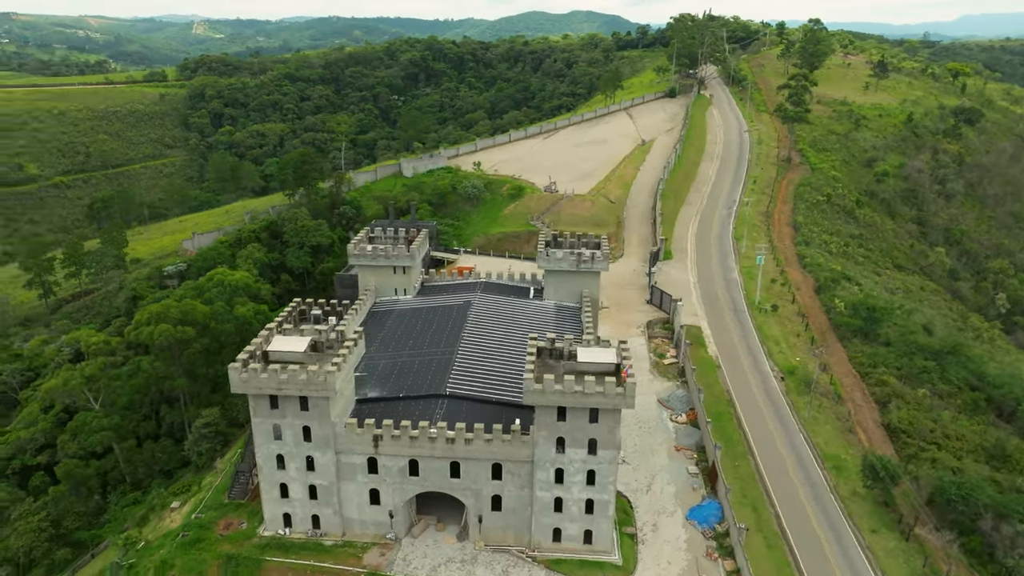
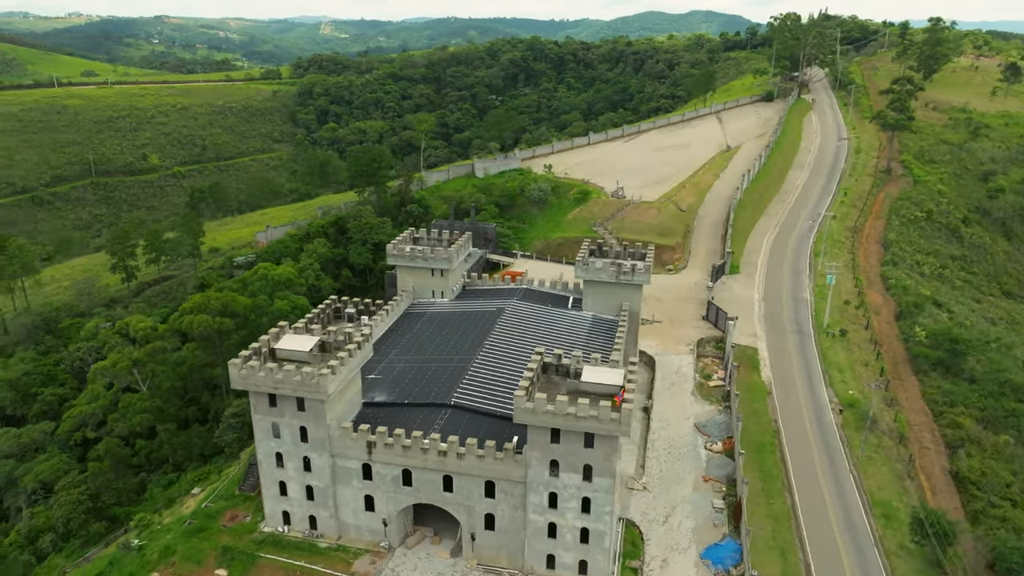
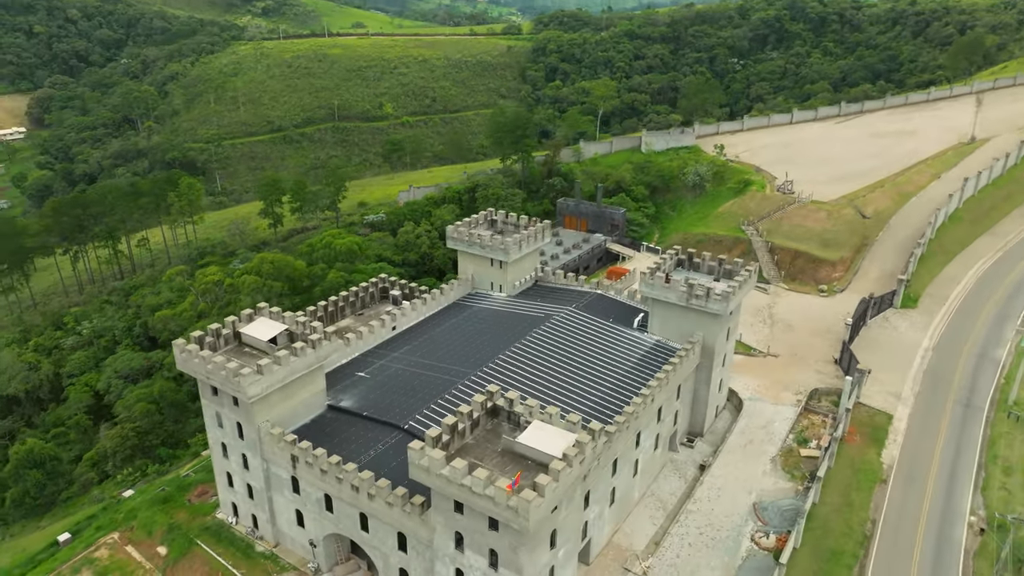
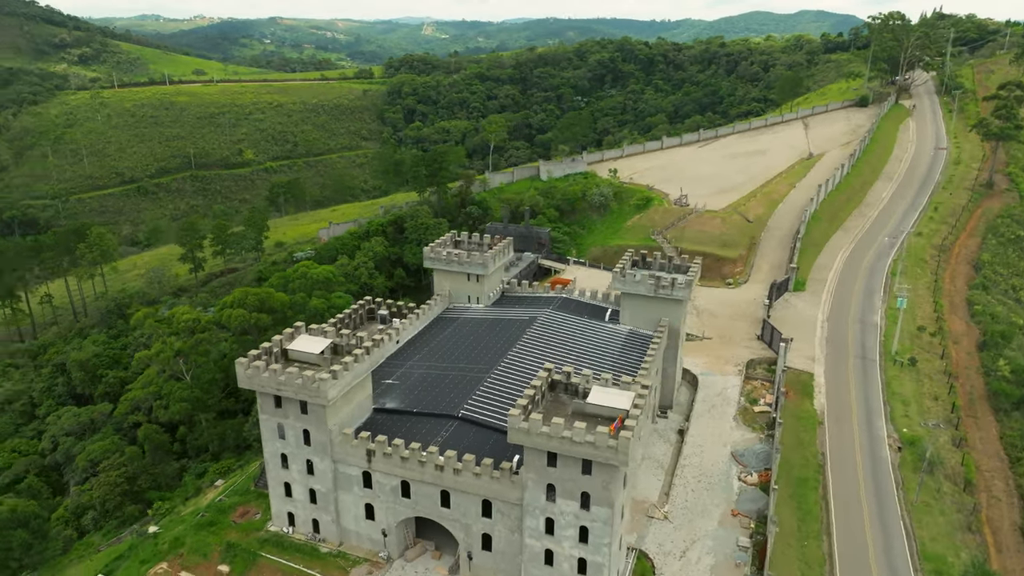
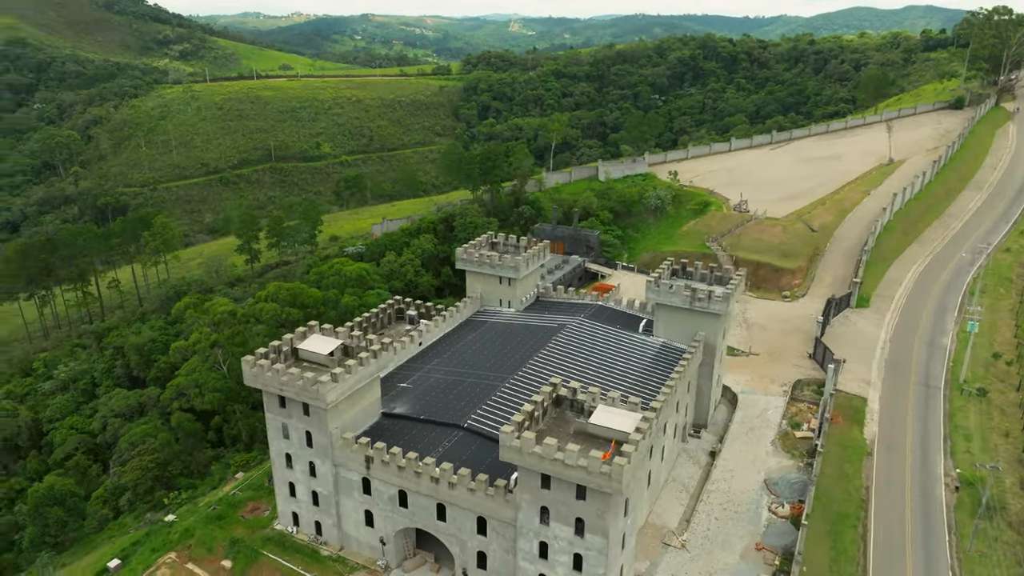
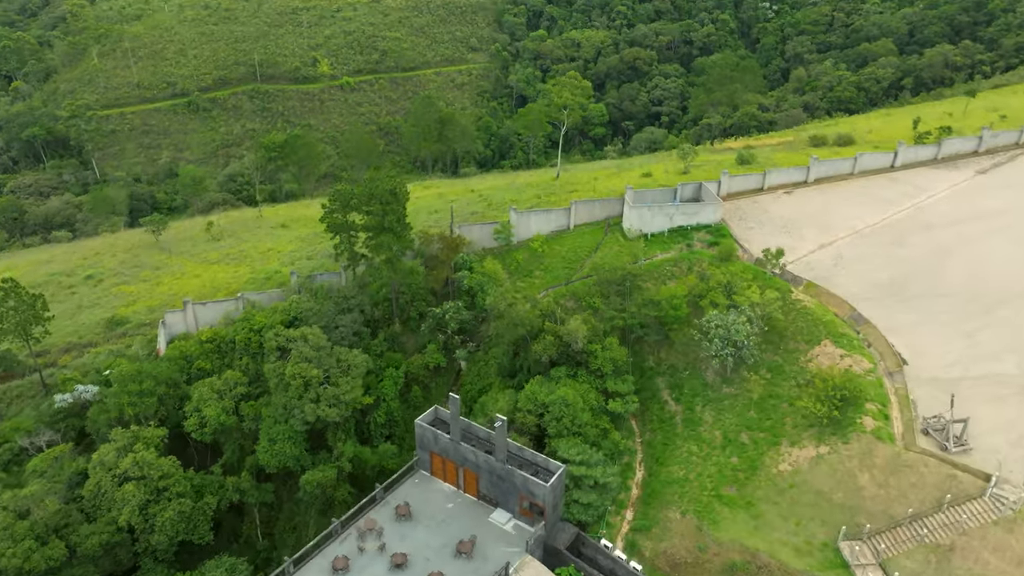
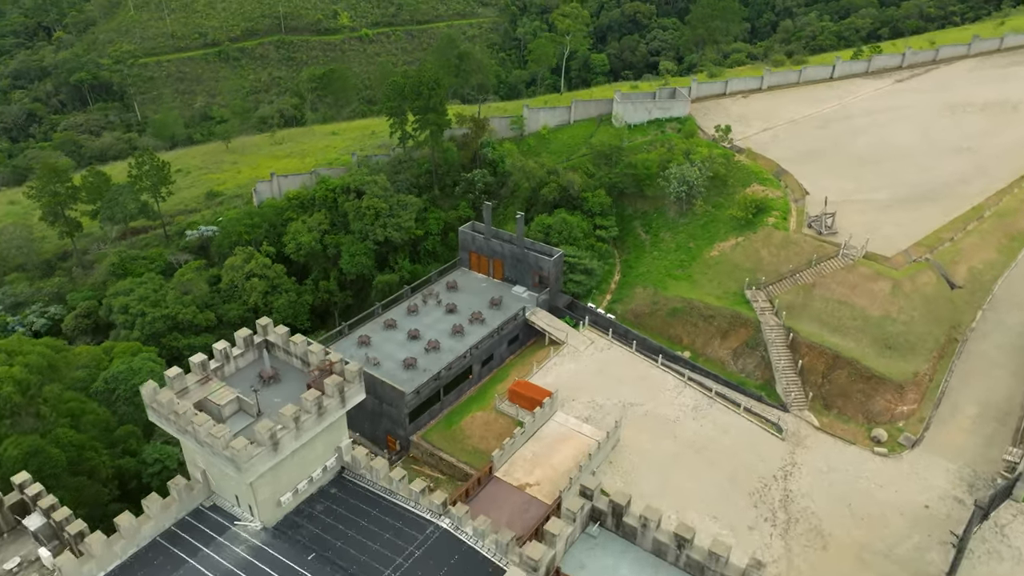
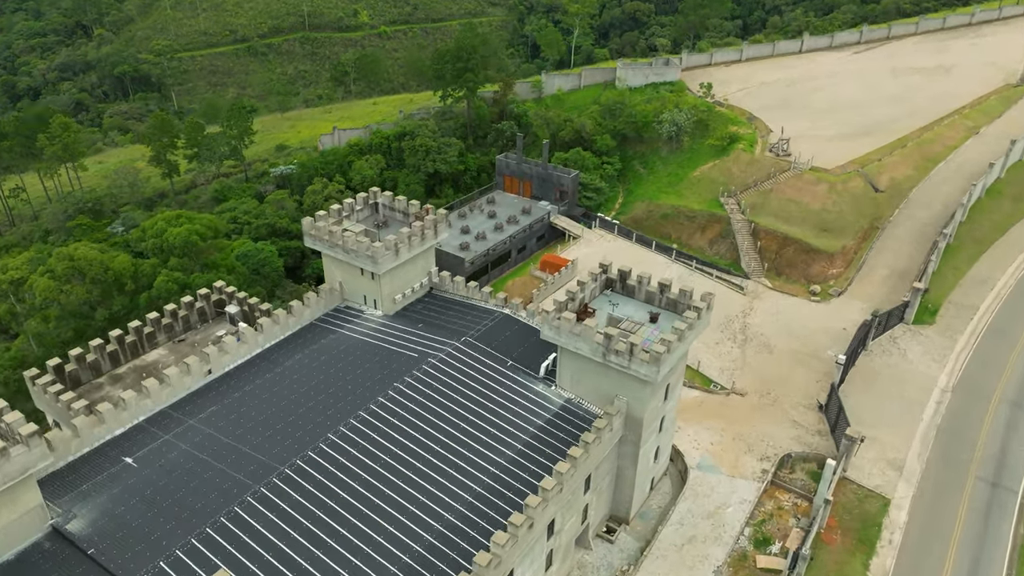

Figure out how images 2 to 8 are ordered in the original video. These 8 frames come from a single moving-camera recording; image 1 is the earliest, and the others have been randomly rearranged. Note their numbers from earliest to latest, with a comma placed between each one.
2, 4, 5, 3, 8, 7, 6
